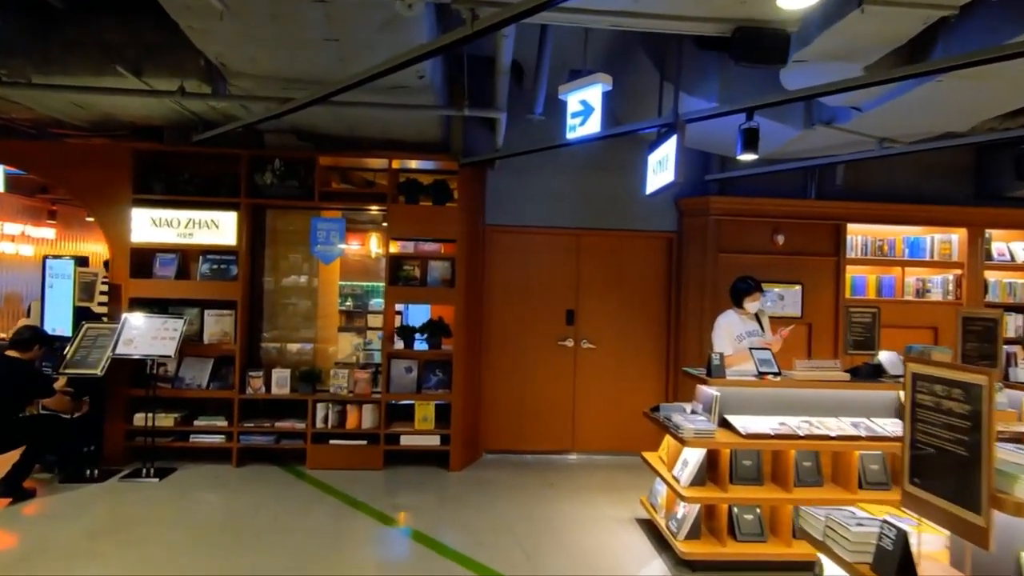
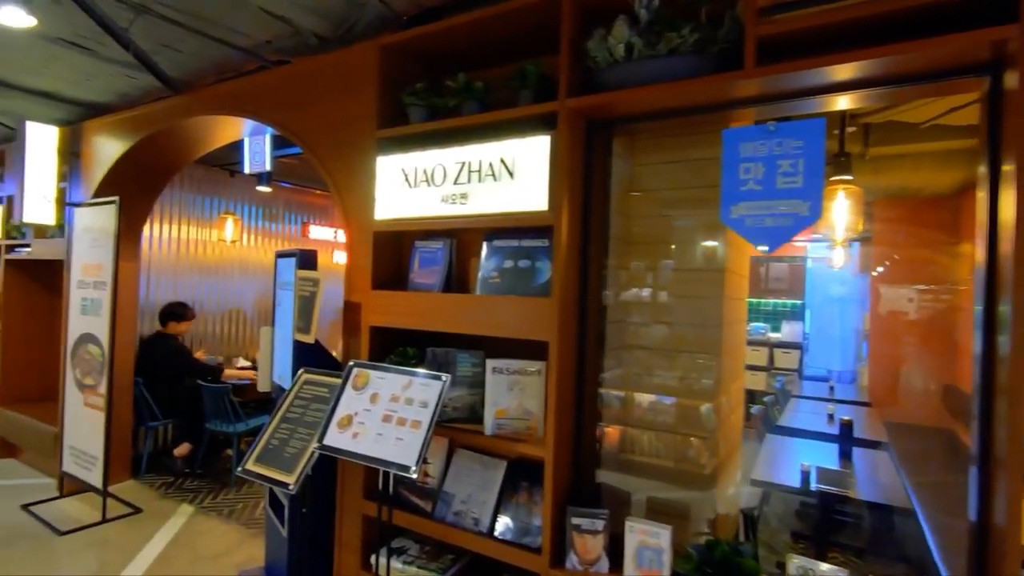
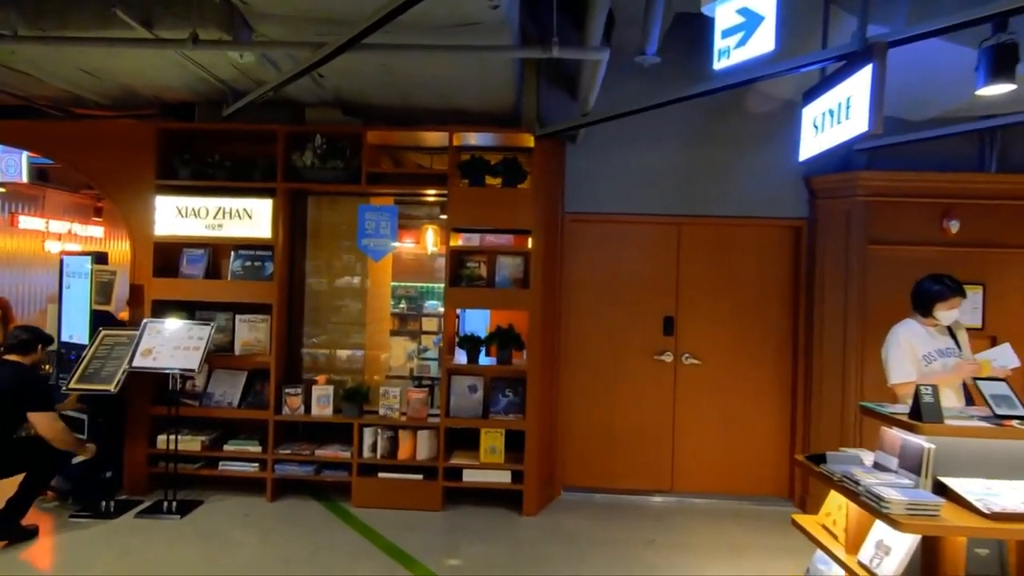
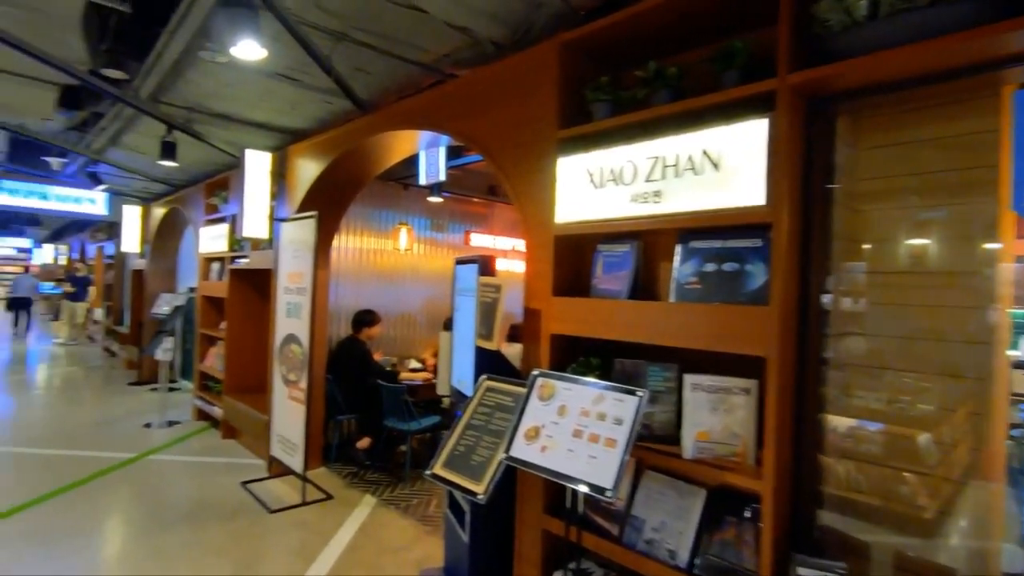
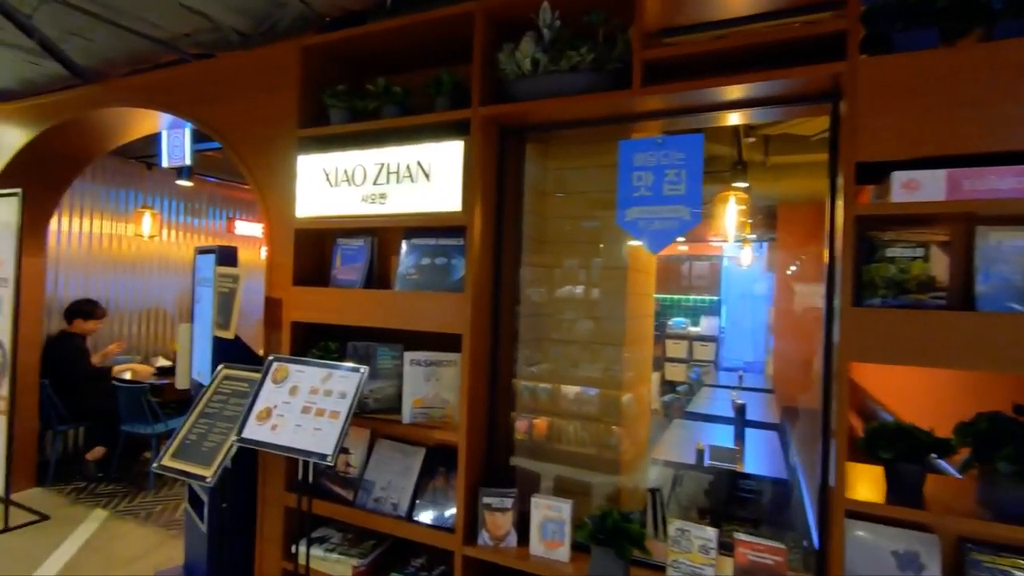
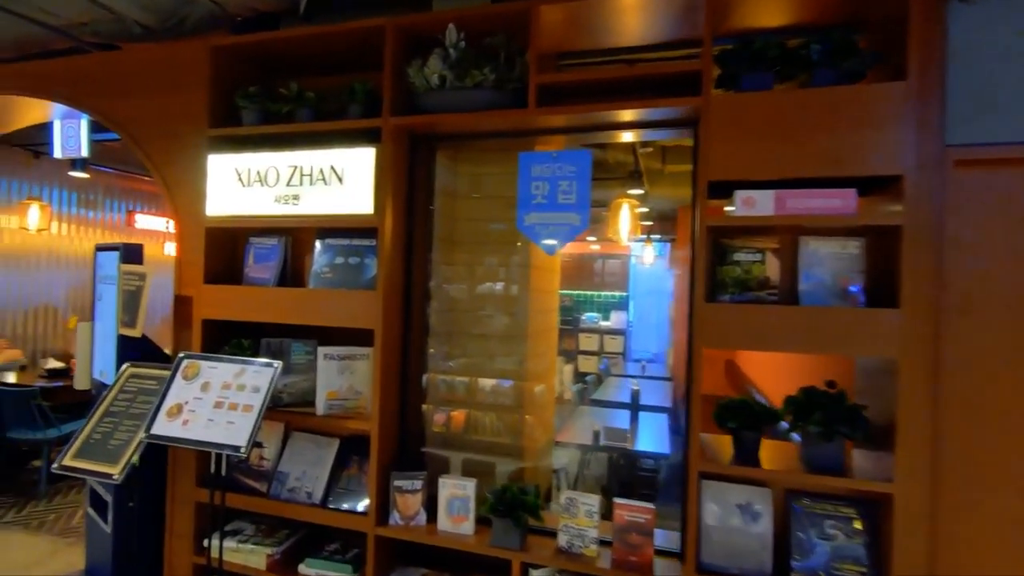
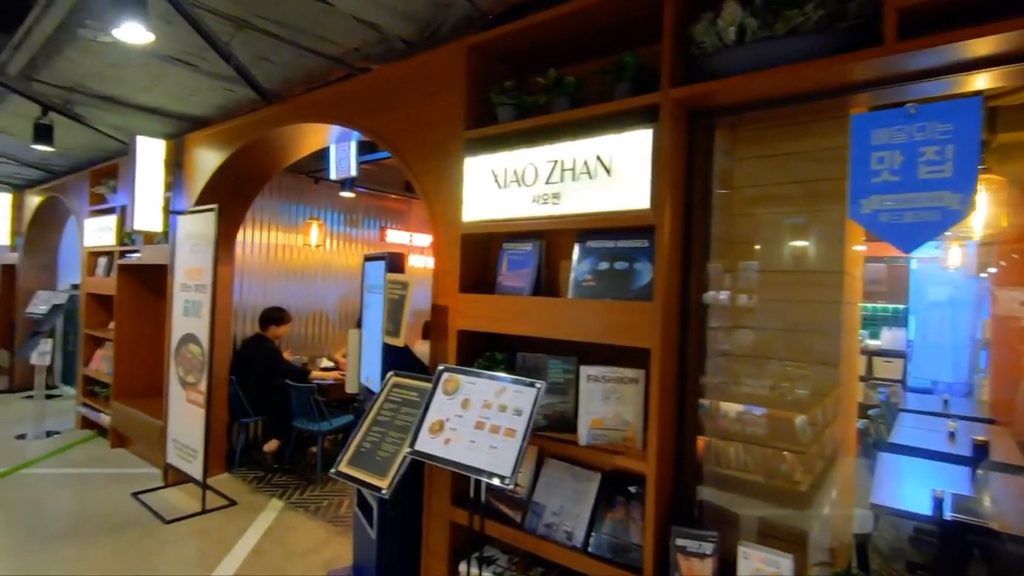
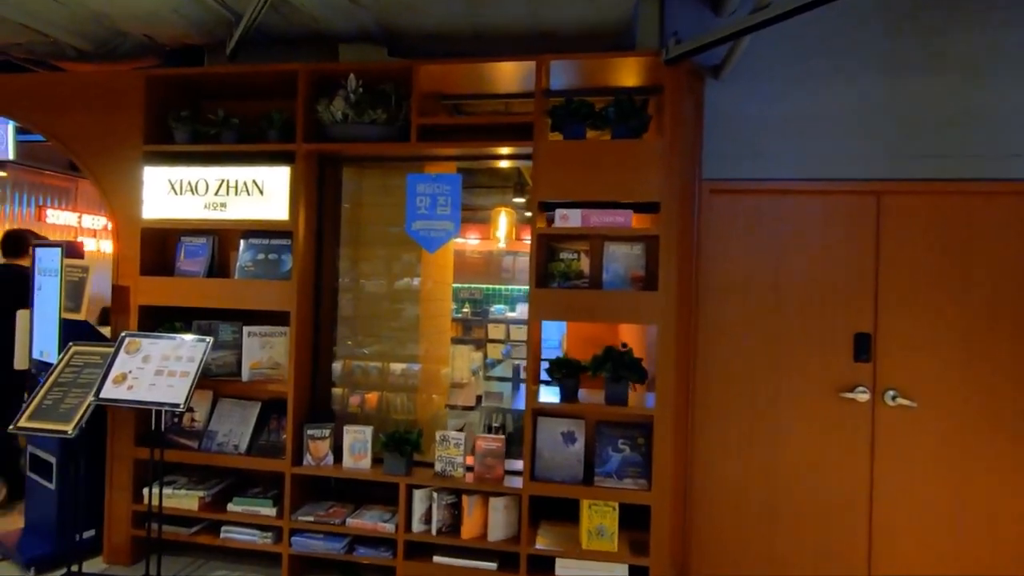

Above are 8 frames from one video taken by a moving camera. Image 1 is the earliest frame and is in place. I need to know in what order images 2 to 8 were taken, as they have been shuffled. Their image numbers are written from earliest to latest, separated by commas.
3, 8, 6, 5, 2, 7, 4
